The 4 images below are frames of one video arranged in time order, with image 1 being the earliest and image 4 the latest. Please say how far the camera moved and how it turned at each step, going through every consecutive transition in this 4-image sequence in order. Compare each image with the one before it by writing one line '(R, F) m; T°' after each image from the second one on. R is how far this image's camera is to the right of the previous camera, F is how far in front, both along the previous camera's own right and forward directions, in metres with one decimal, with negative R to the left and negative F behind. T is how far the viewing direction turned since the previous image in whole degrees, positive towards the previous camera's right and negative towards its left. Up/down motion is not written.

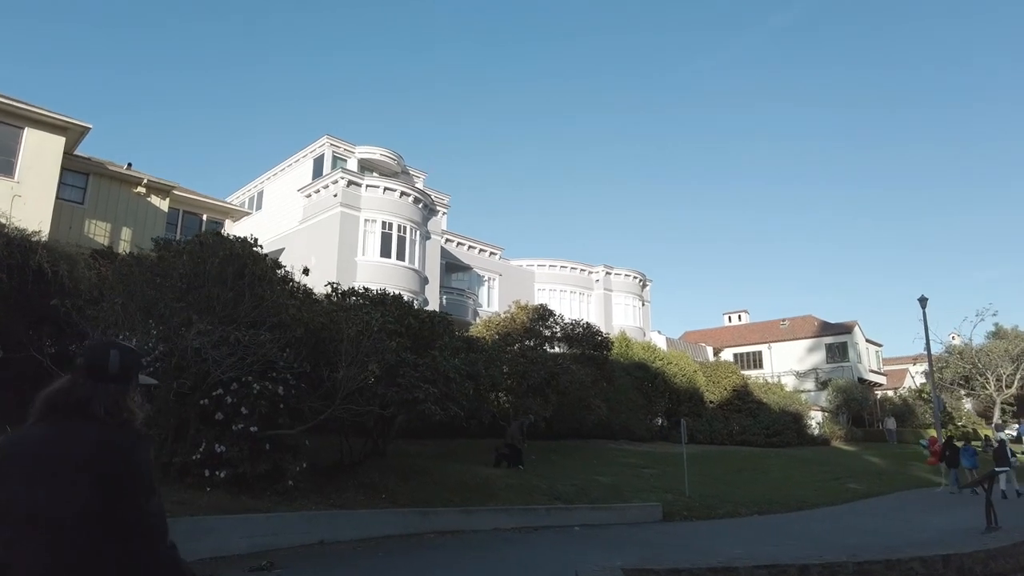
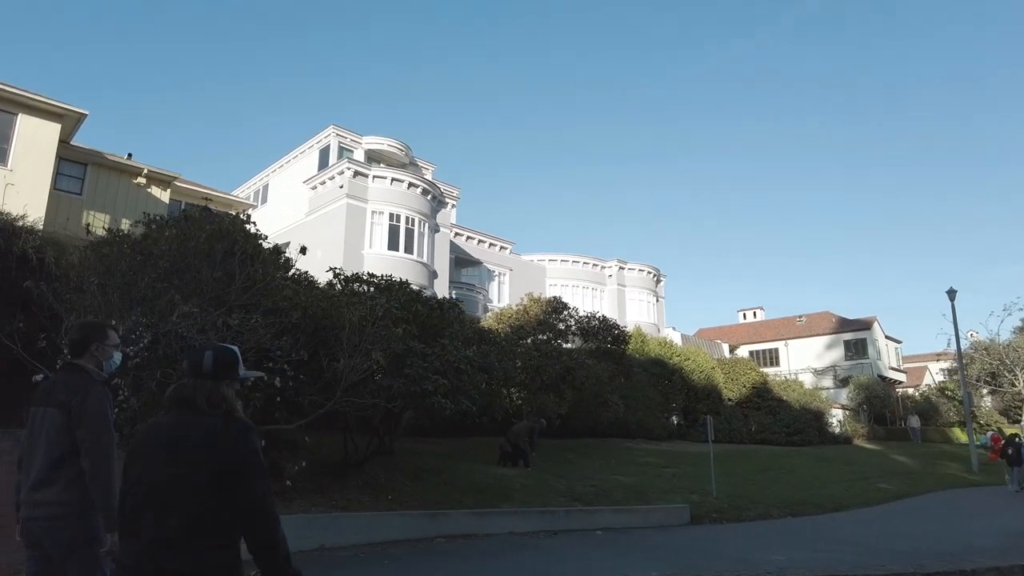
(-0.1, +1.0) m; -1°
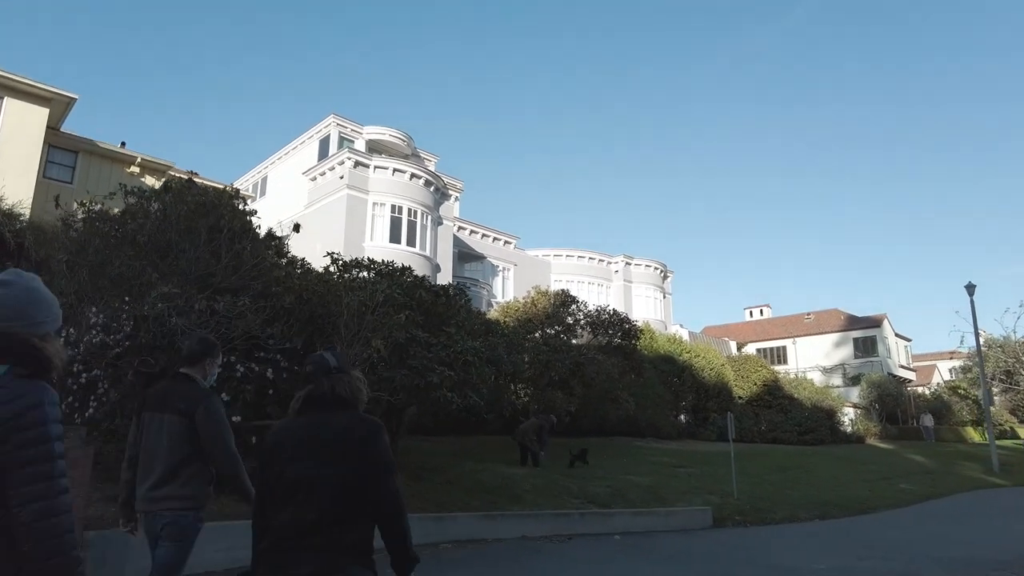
(-0.2, +0.9) m; 0°
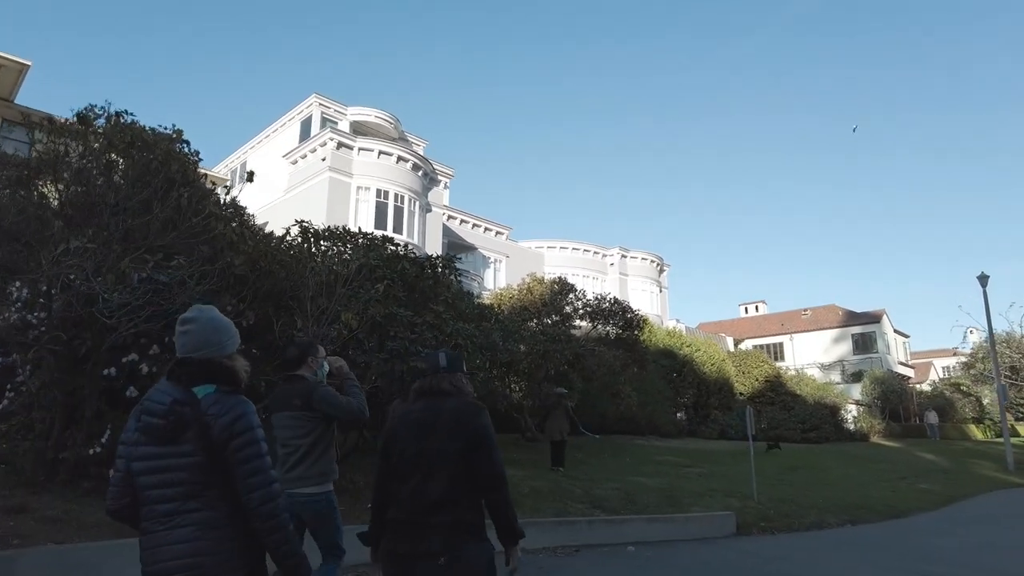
(-0.1, +1.6) m; +1°
